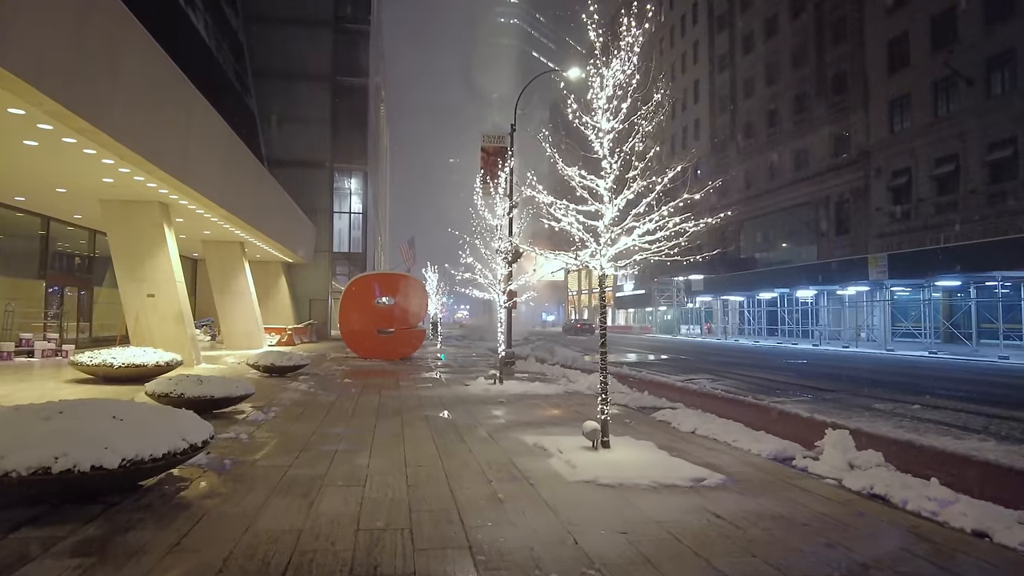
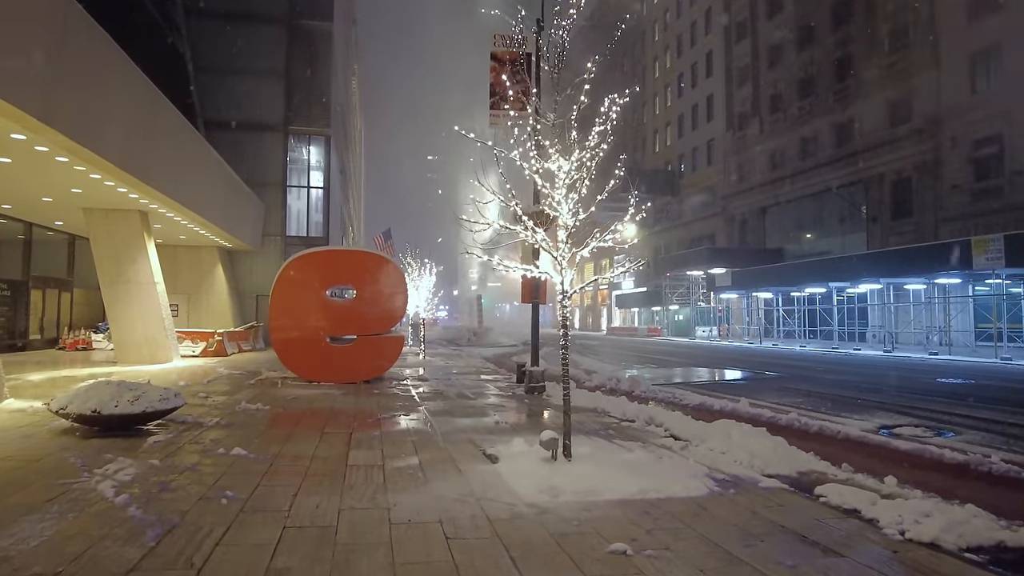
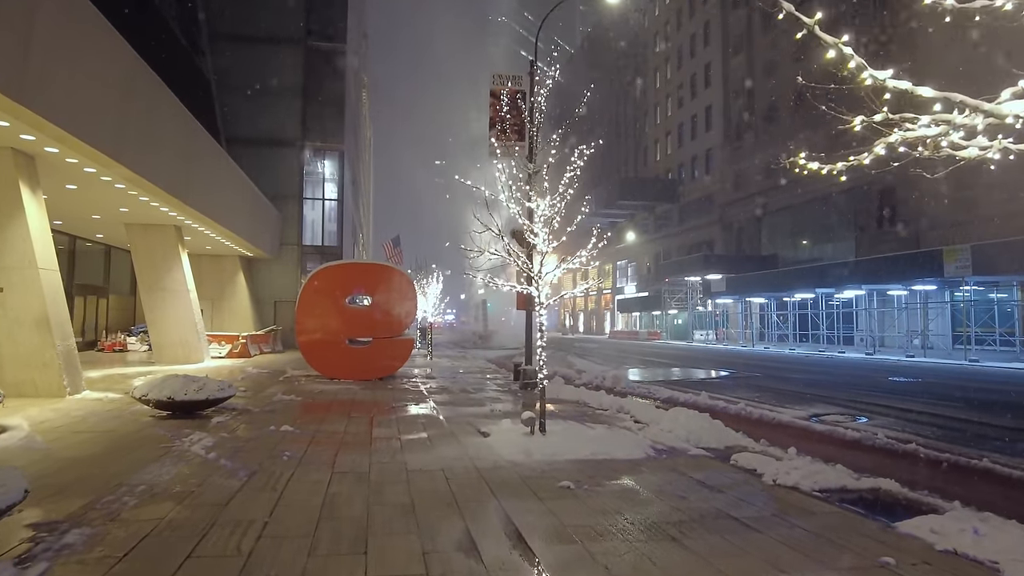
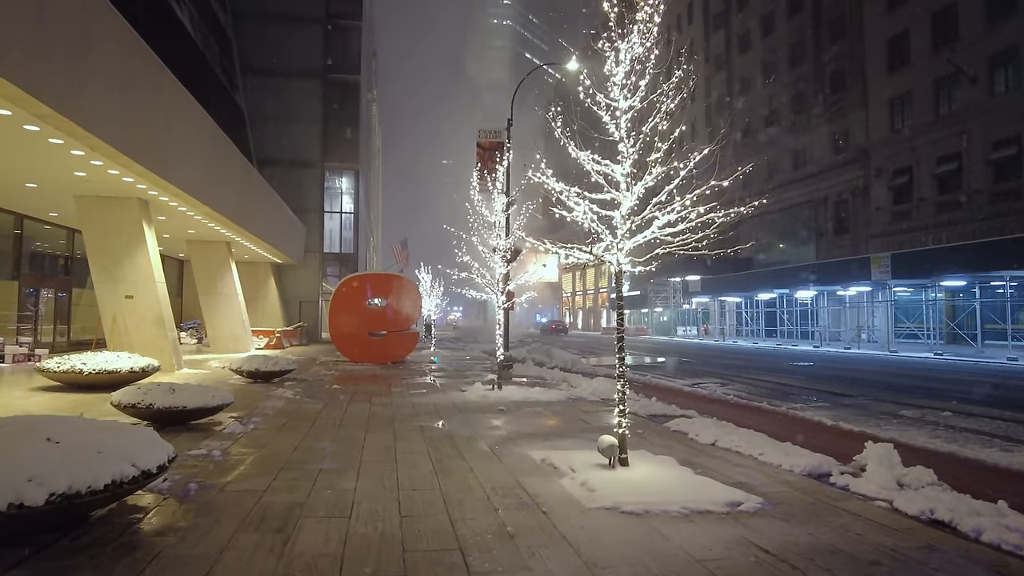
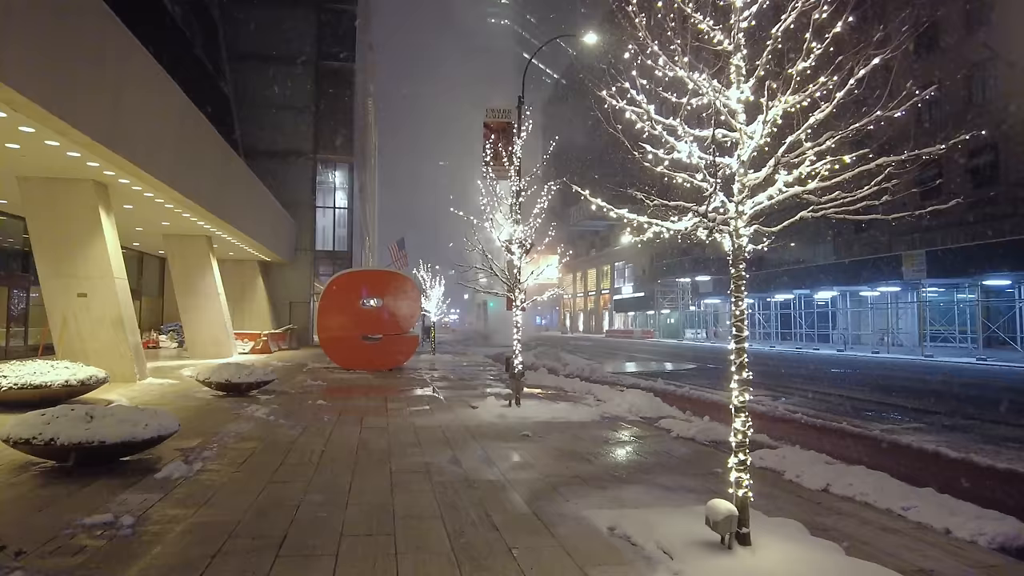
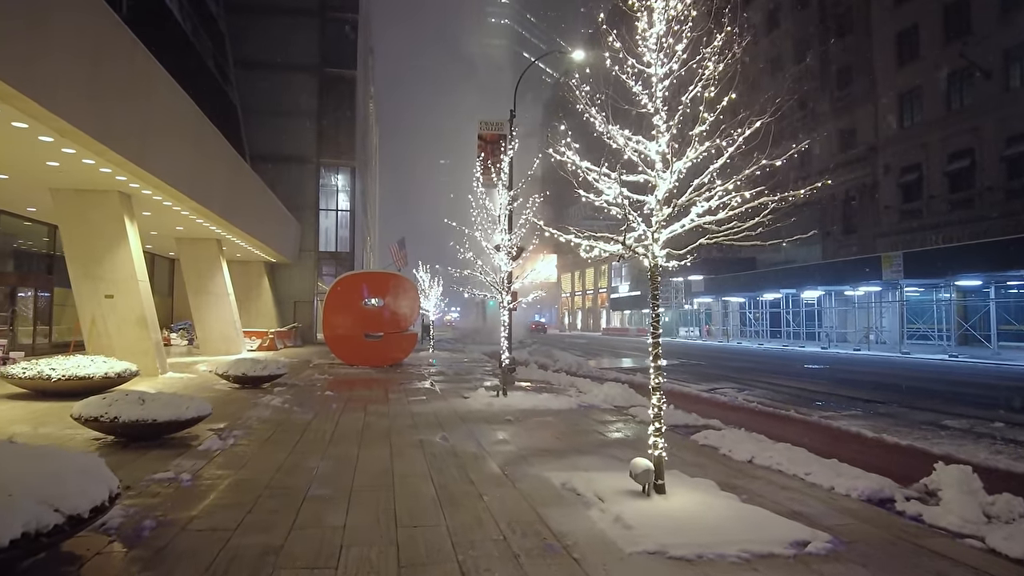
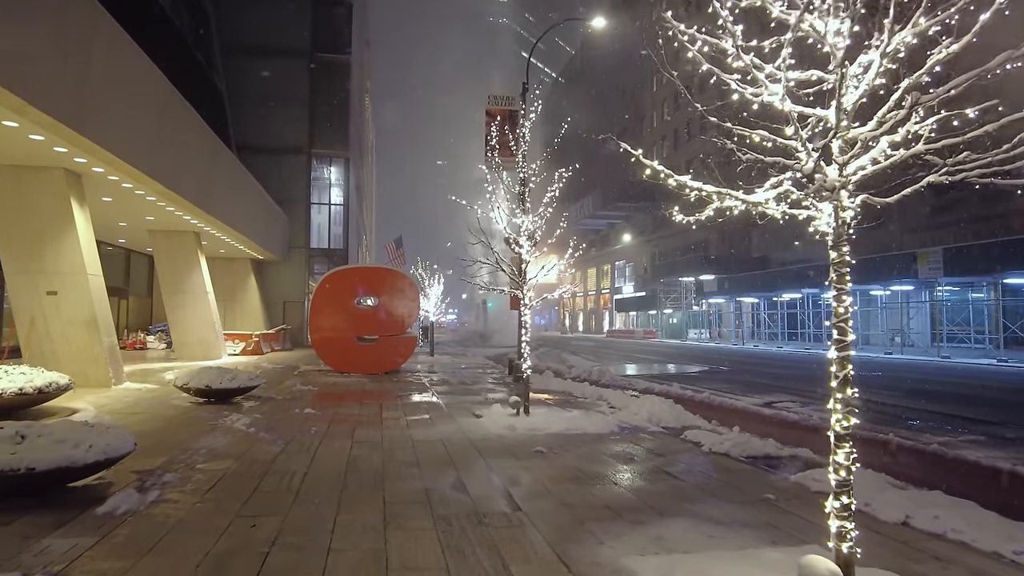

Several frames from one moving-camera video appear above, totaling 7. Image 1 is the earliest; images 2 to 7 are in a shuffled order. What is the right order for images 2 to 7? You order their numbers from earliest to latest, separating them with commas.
4, 6, 5, 7, 3, 2
